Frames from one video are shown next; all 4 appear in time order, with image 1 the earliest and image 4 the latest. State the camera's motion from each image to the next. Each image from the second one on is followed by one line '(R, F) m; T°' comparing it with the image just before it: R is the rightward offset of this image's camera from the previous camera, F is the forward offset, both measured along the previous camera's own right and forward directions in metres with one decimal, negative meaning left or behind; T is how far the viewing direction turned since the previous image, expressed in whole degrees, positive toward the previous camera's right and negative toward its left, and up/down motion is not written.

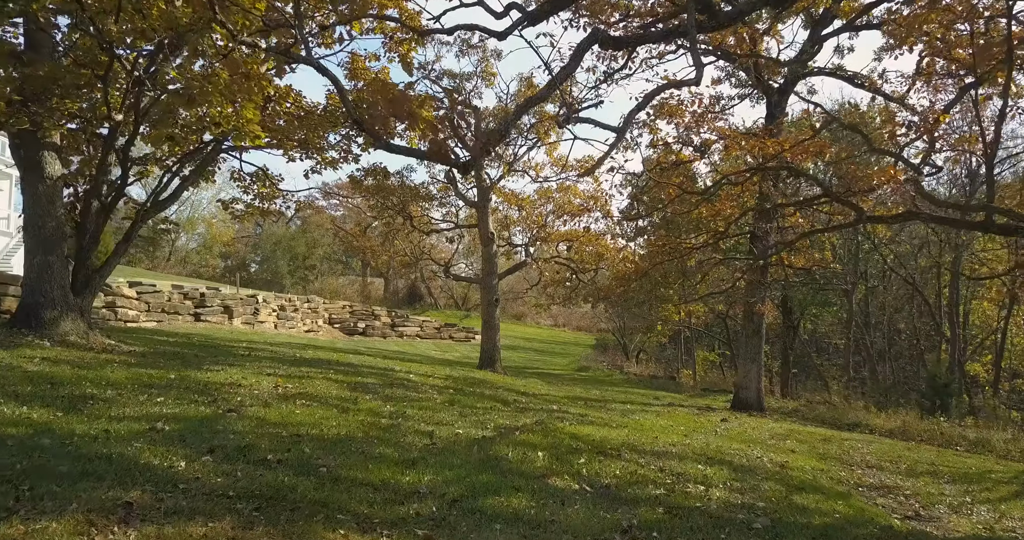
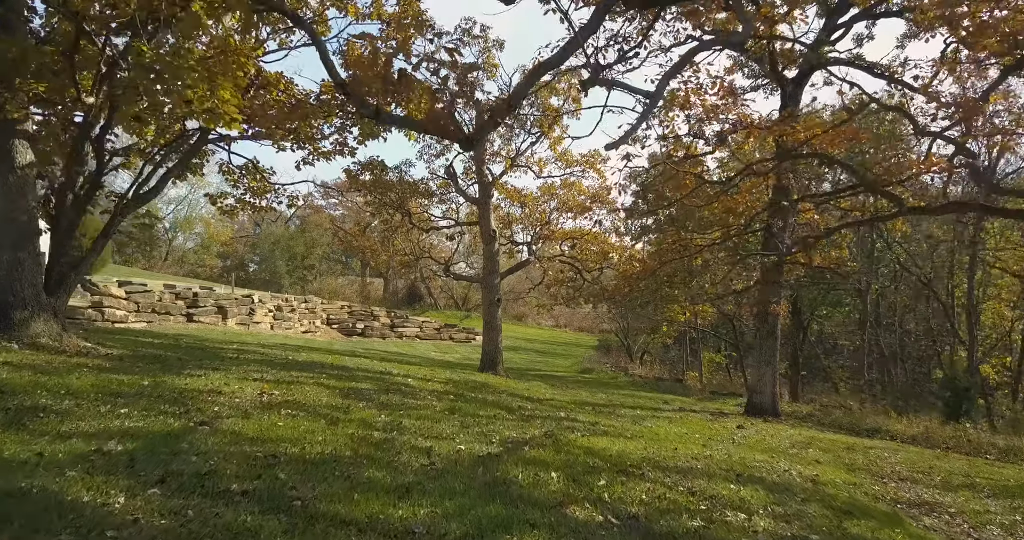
(-0.1, +0.6) m; 0°
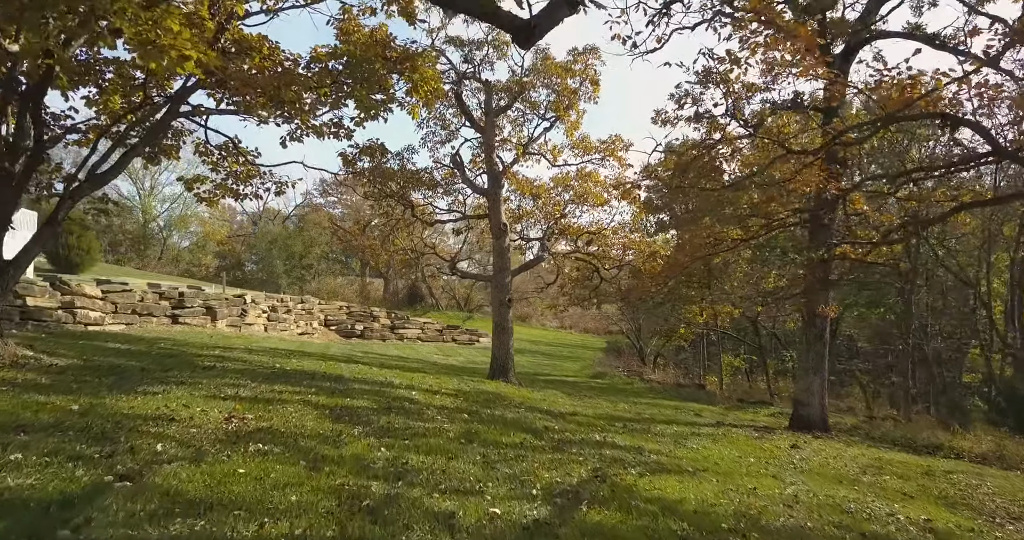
(-0.3, +1.4) m; 0°
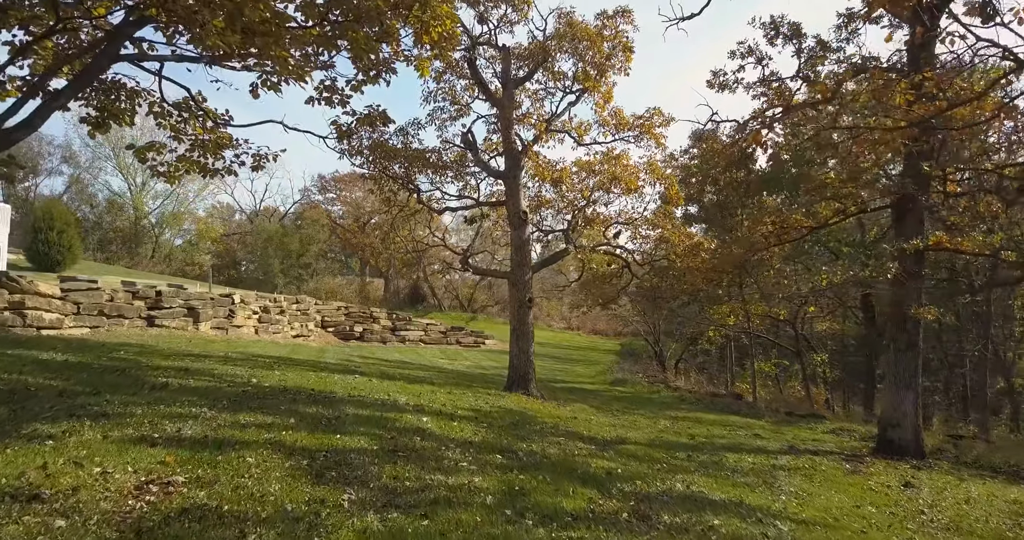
(-0.4, +1.9) m; 0°
